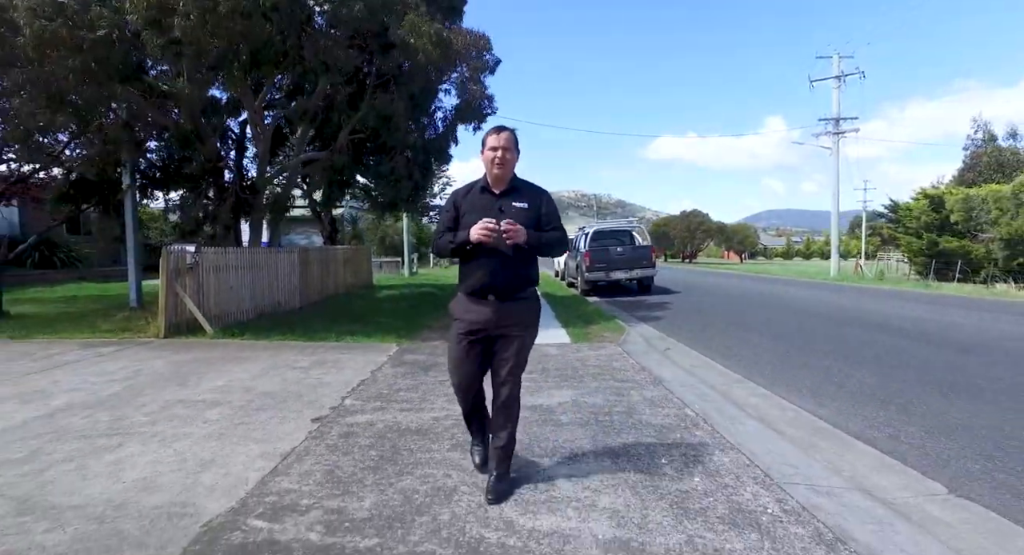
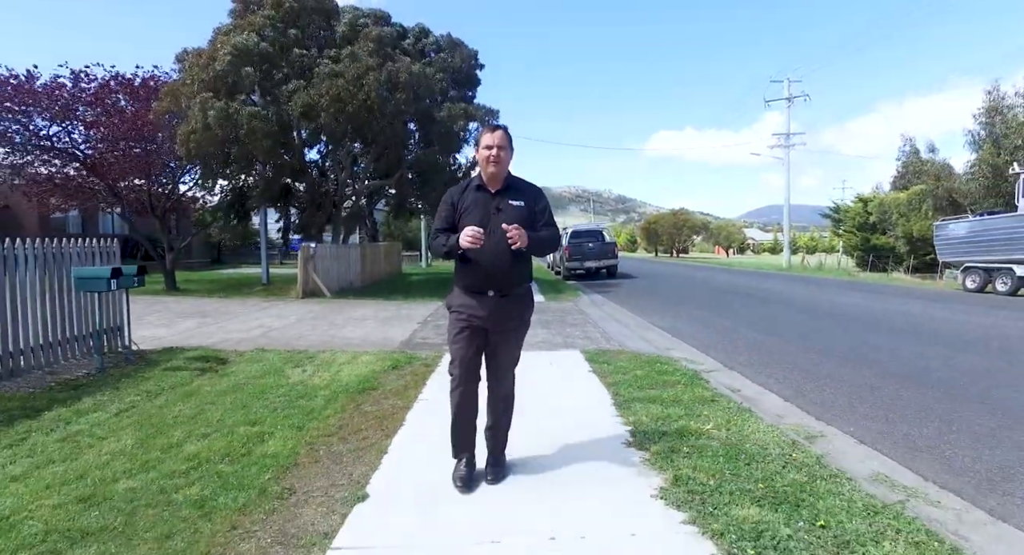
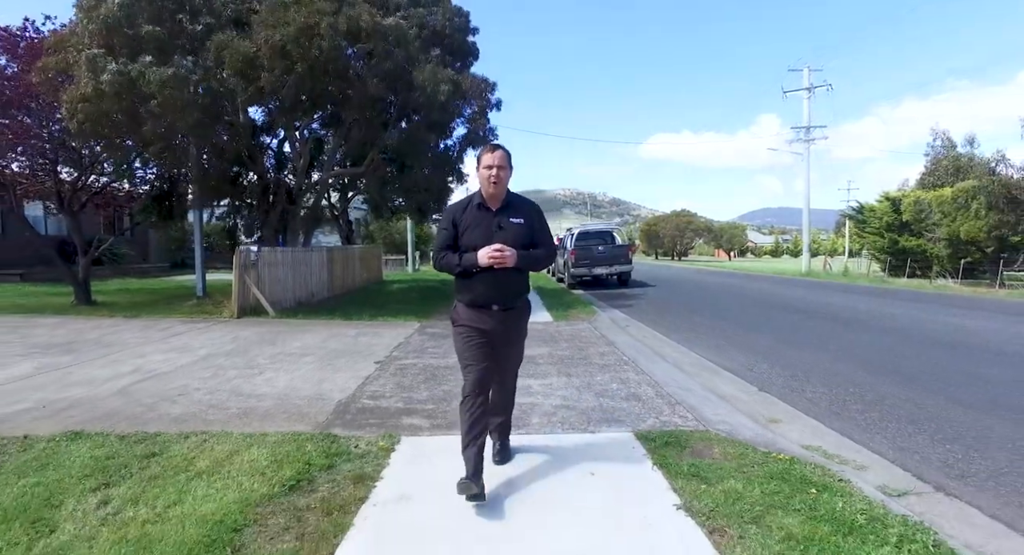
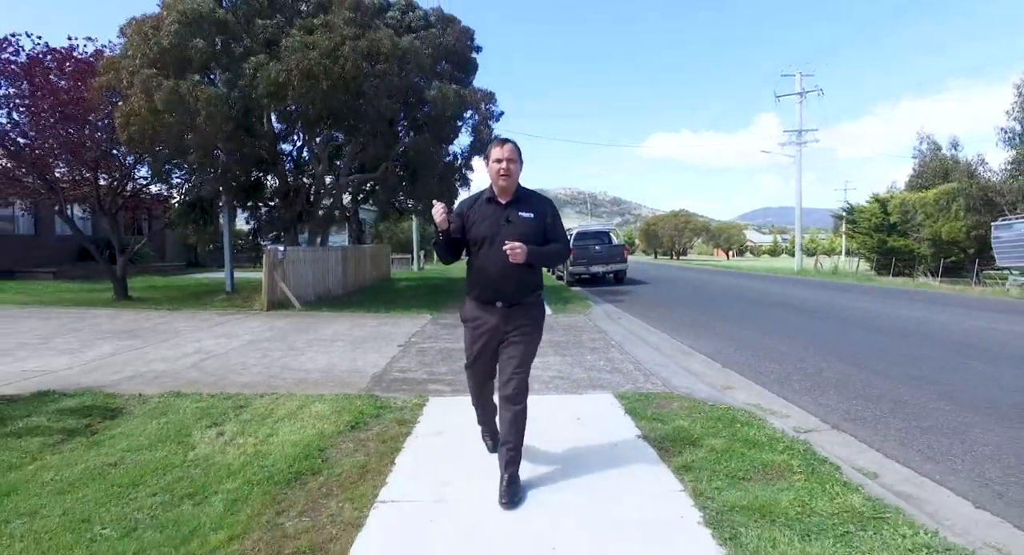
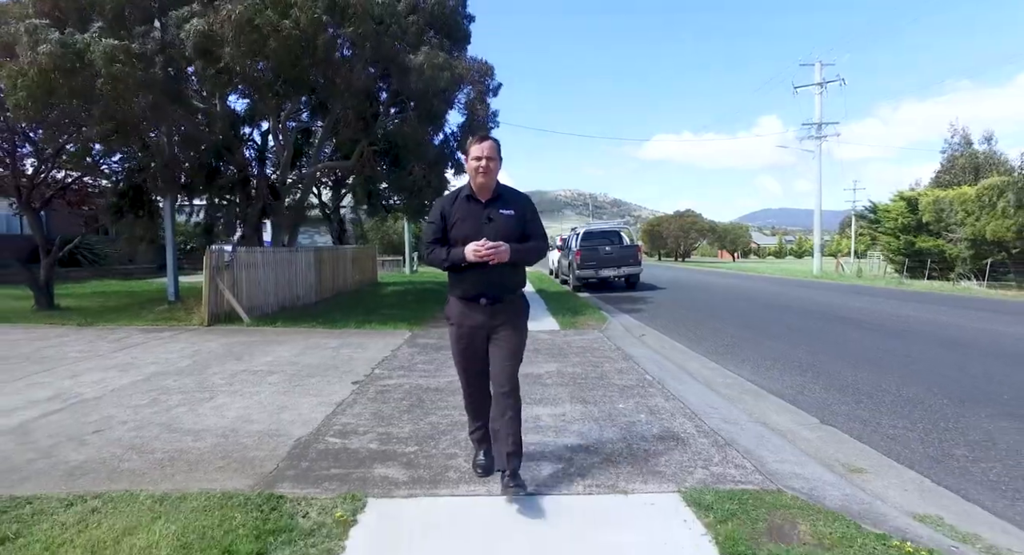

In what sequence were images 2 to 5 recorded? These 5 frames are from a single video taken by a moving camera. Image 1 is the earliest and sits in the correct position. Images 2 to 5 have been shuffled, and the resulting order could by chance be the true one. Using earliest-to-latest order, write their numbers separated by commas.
5, 3, 4, 2
